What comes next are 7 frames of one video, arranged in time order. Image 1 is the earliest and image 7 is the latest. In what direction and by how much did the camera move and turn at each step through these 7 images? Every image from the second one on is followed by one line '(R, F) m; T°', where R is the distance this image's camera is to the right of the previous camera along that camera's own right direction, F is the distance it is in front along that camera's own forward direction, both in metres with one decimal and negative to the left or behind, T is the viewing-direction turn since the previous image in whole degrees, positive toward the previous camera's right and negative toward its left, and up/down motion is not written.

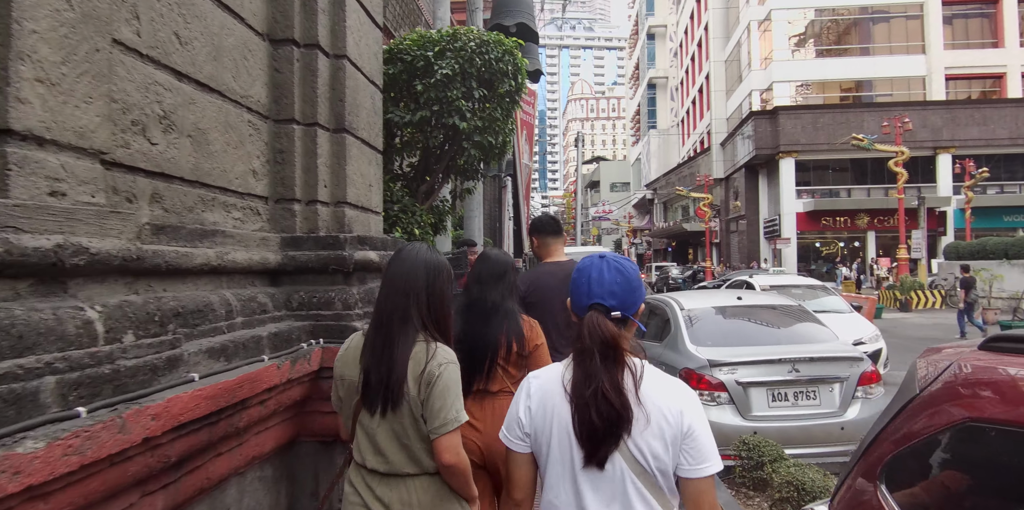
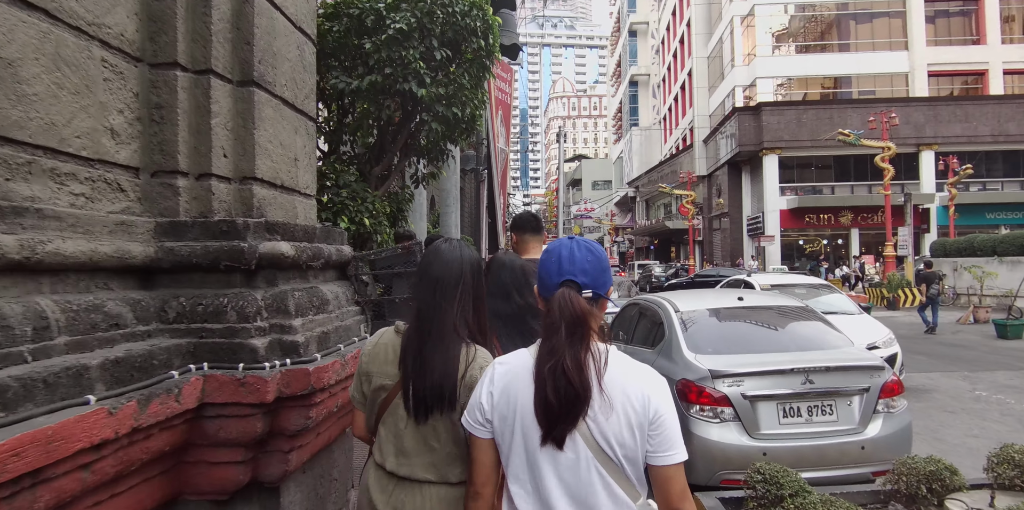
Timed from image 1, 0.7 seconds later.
(+0.1, +0.7) m; +2°
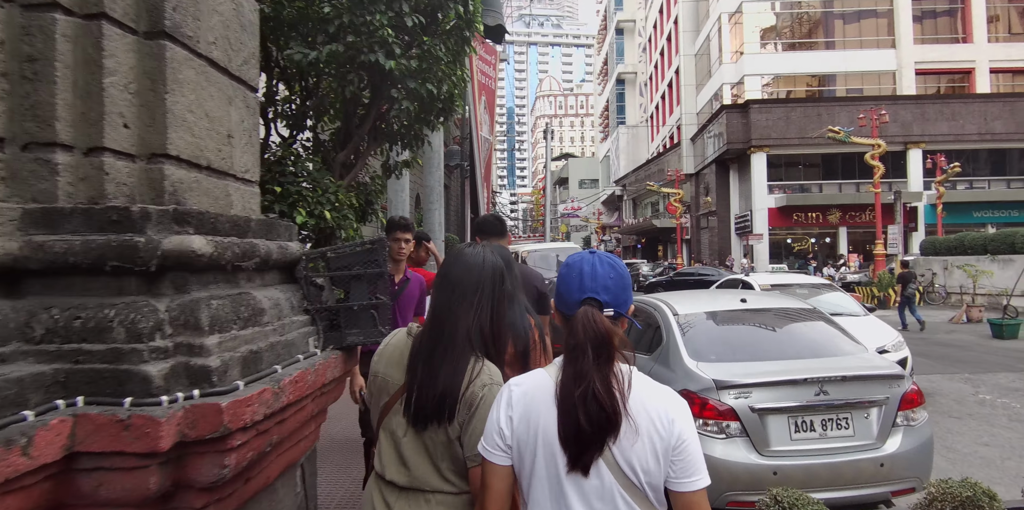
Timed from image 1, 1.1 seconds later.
(0.0, +0.4) m; +1°
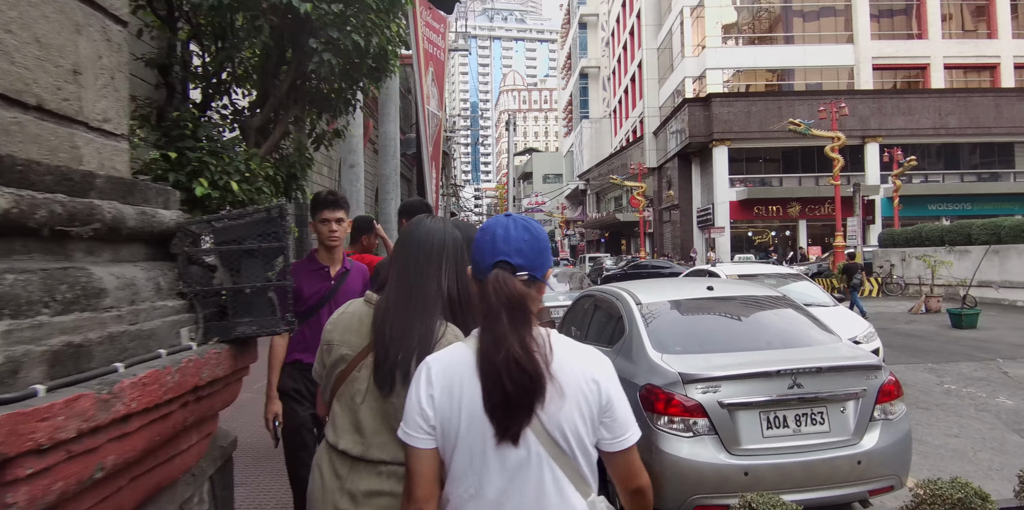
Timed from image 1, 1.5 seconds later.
(+0.1, +0.4) m; +3°
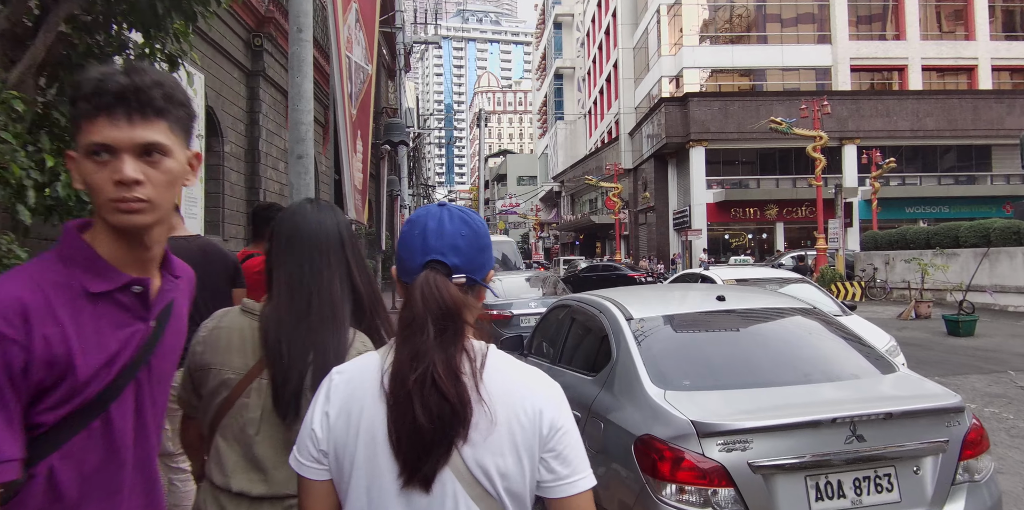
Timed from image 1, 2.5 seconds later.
(+0.1, +1.1) m; +3°
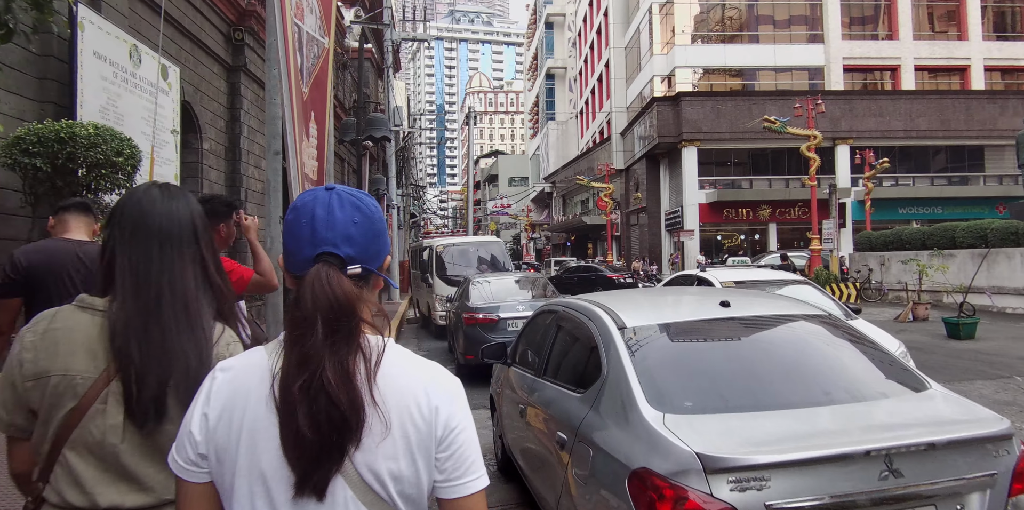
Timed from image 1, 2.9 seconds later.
(+0.1, +0.4) m; +1°
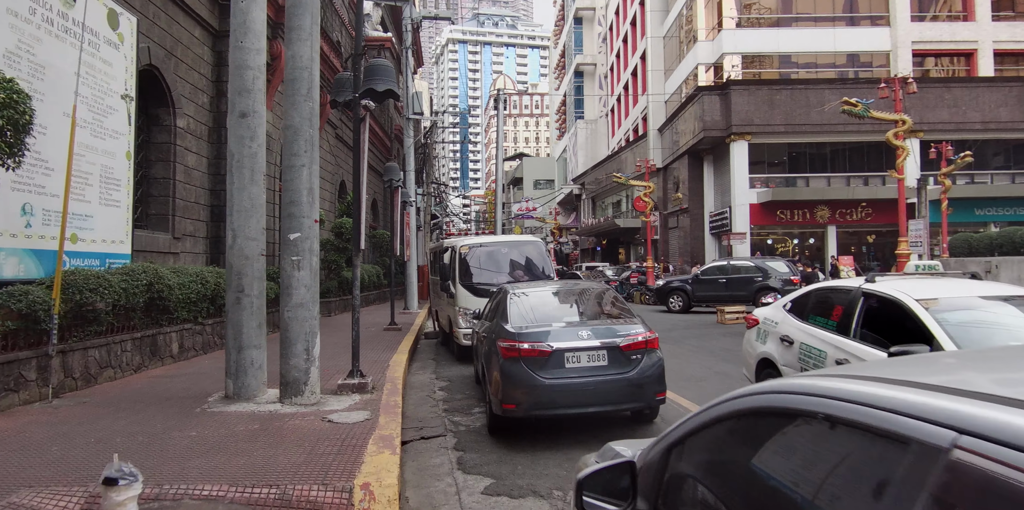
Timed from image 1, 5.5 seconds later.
(-0.4, +2.6) m; -2°
